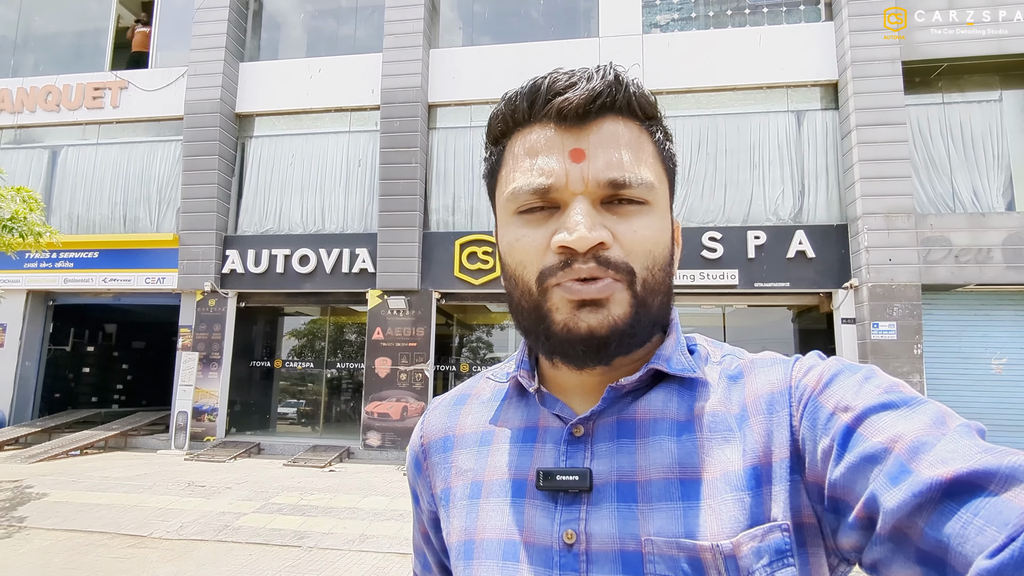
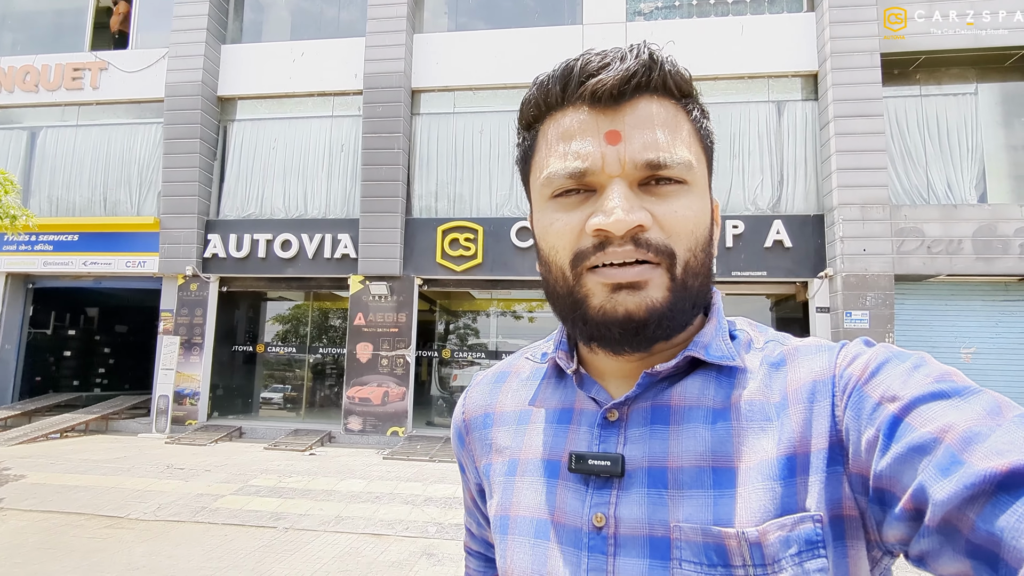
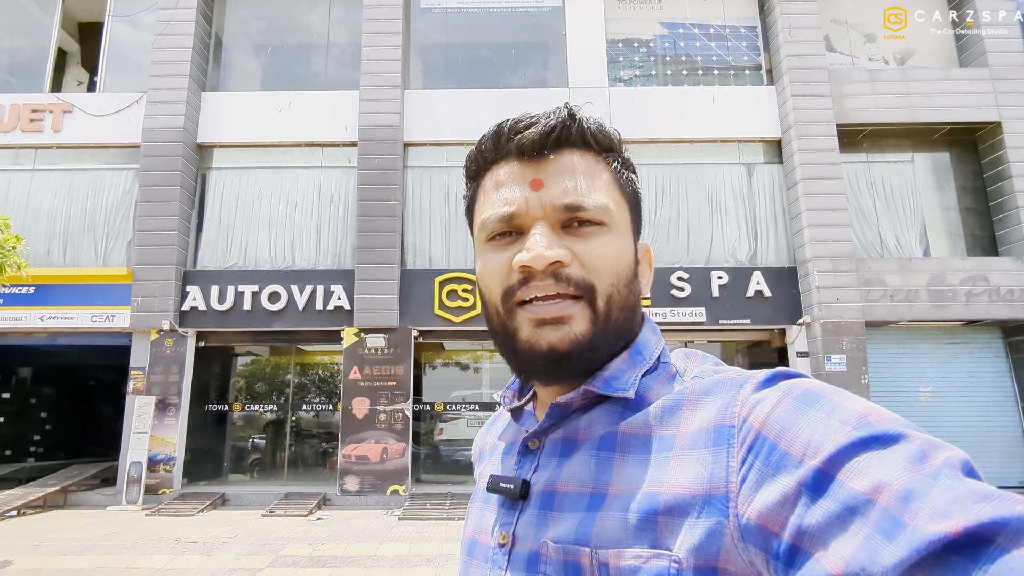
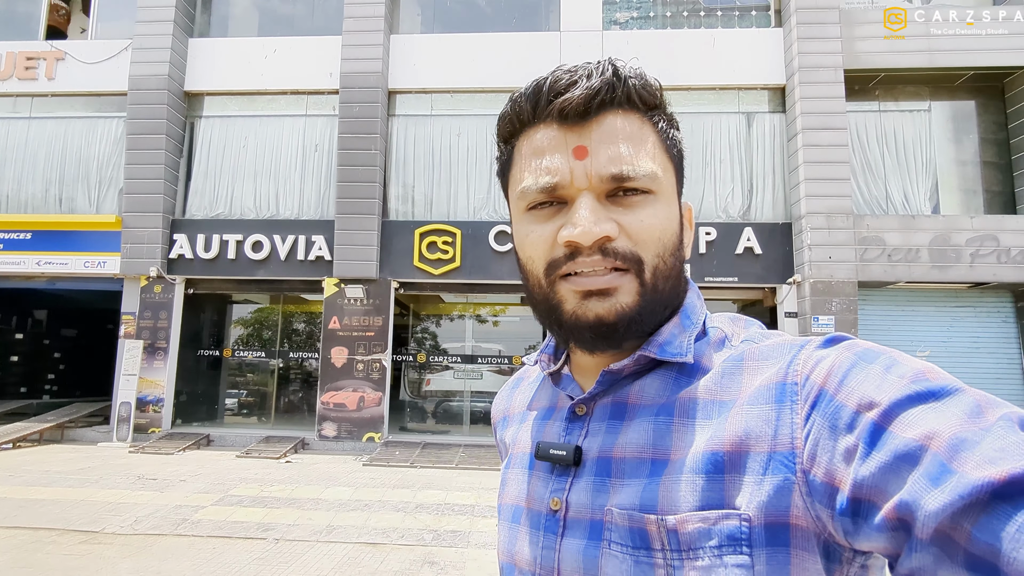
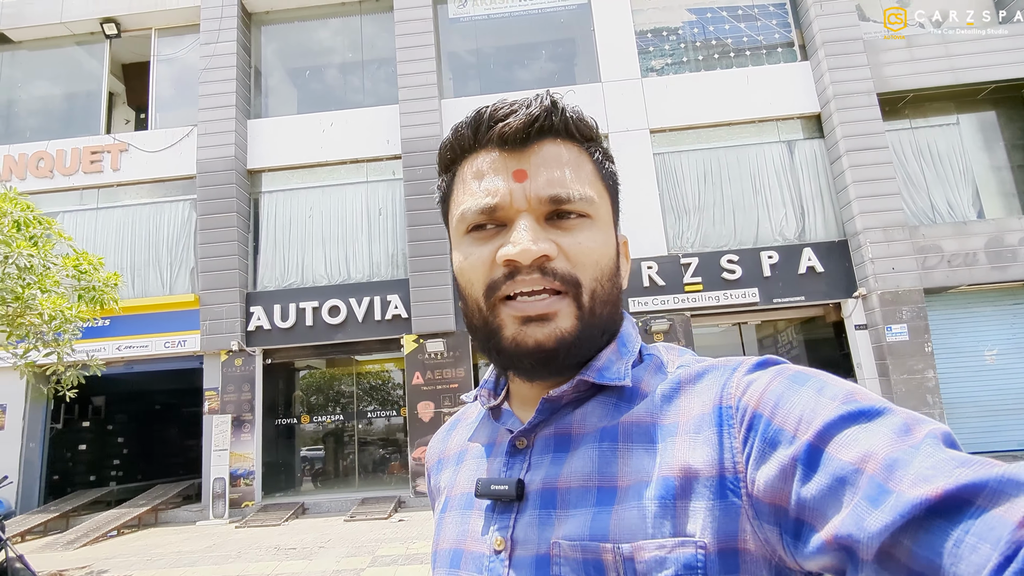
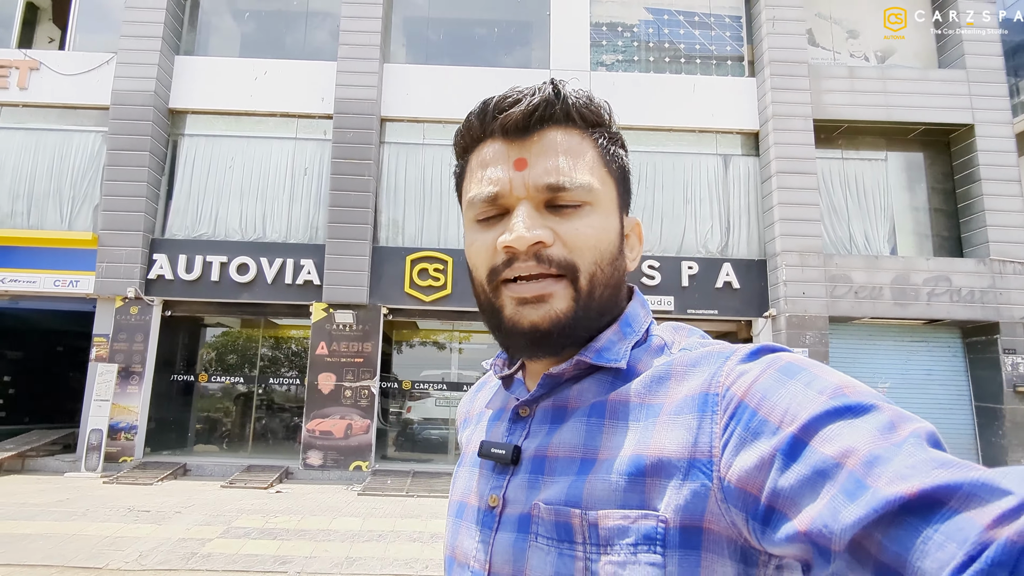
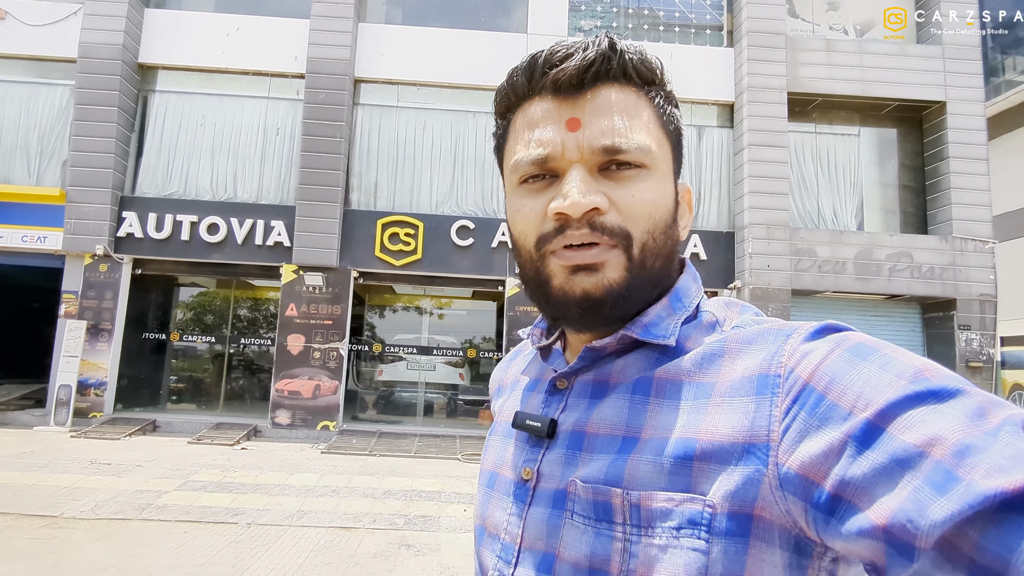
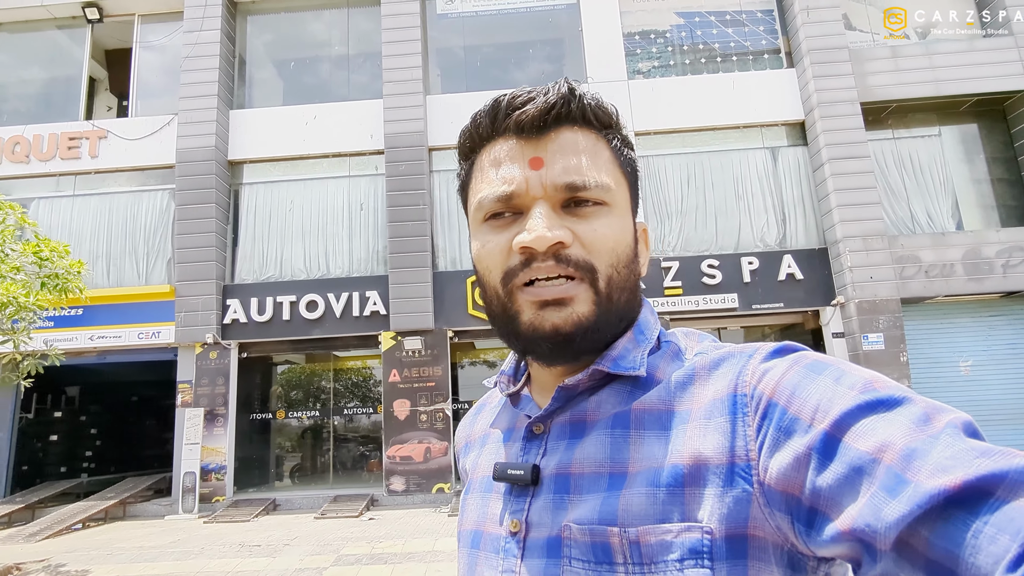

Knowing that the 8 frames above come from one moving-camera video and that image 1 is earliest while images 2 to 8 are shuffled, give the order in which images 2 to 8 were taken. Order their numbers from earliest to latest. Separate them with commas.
2, 4, 7, 6, 3, 8, 5
